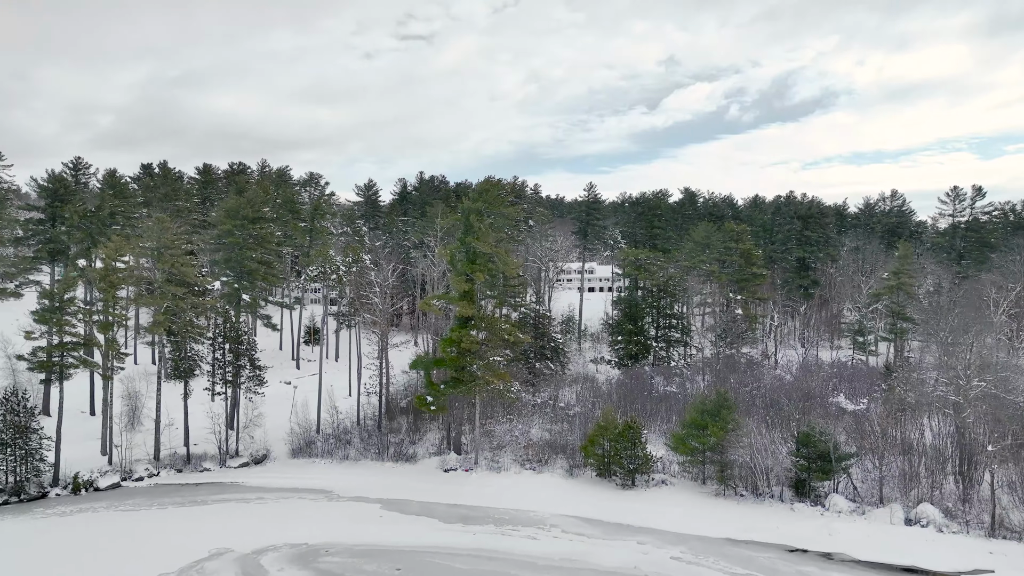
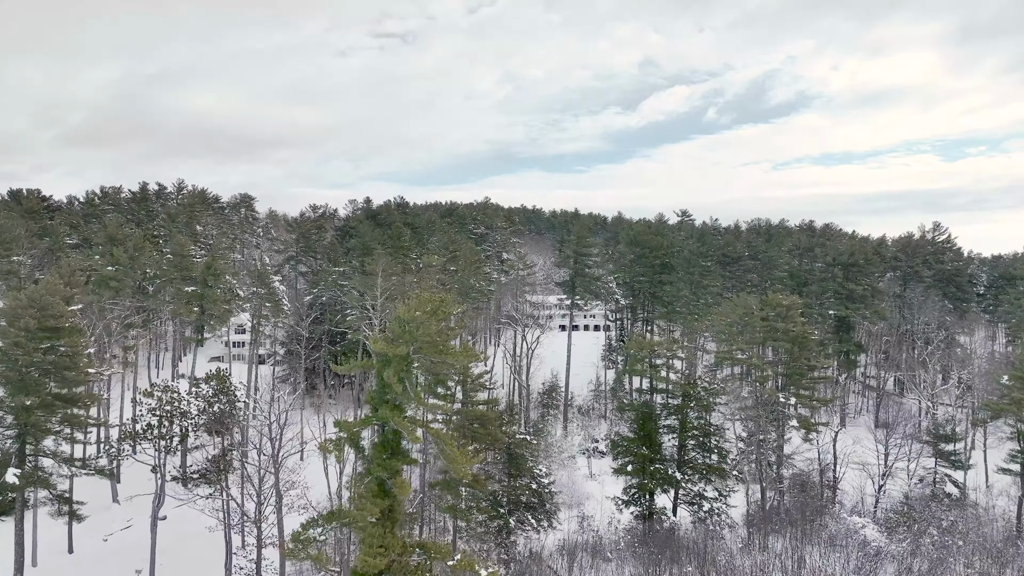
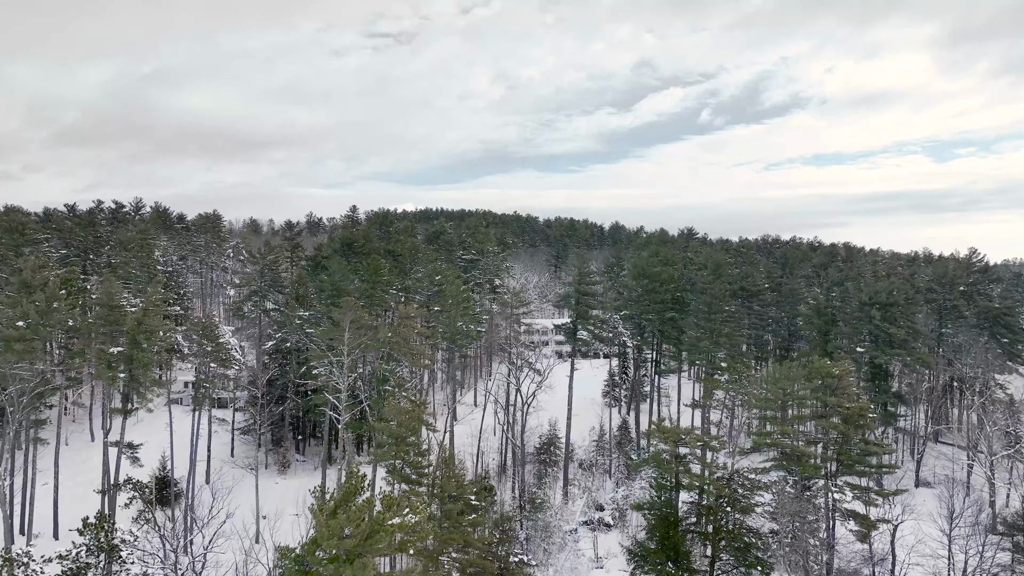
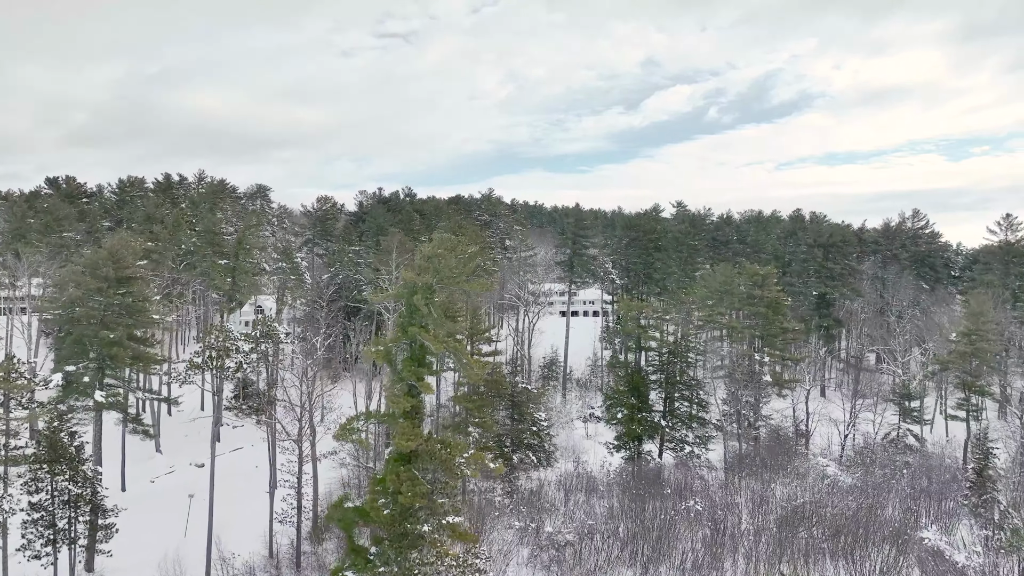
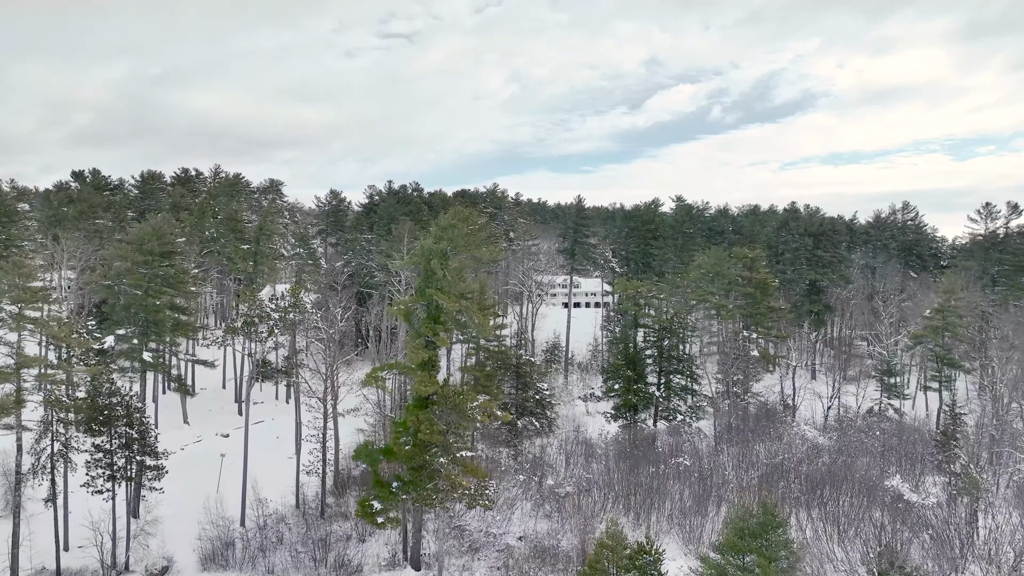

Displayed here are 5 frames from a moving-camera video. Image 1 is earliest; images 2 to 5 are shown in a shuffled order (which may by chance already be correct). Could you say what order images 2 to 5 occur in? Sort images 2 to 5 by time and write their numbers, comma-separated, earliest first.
5, 4, 2, 3
